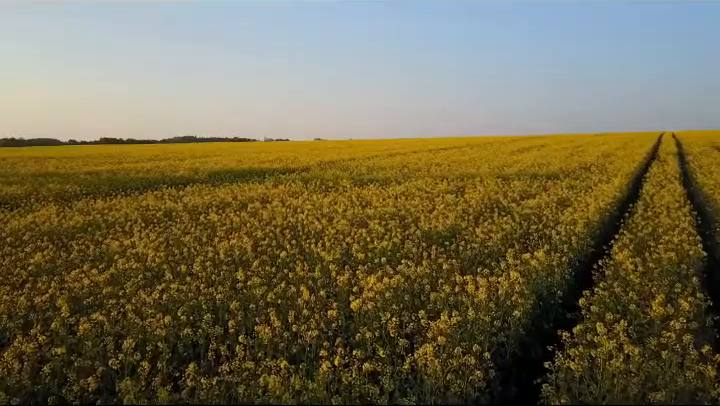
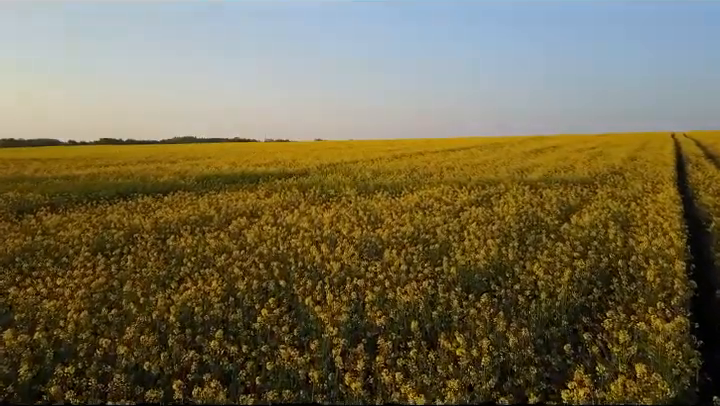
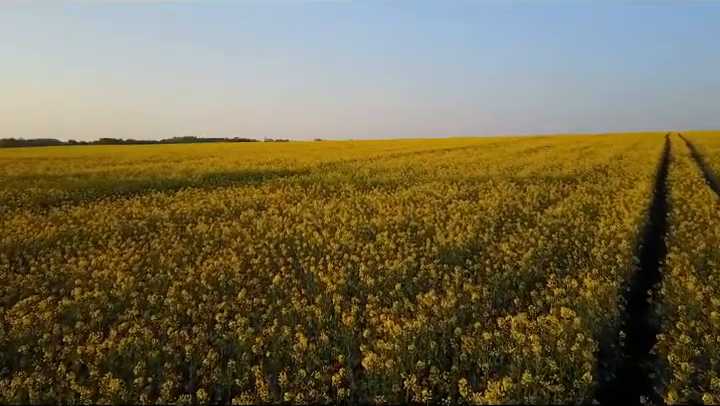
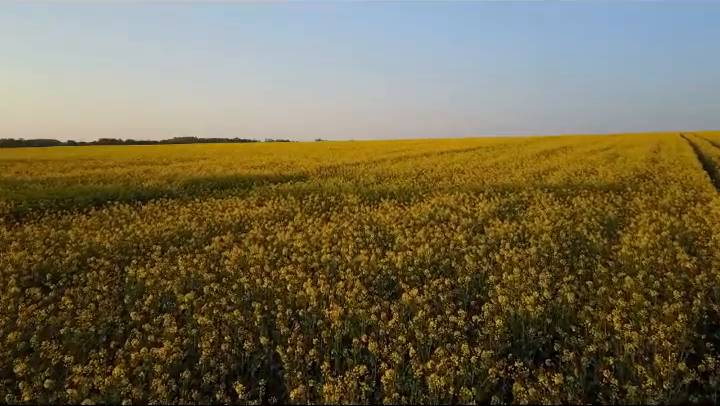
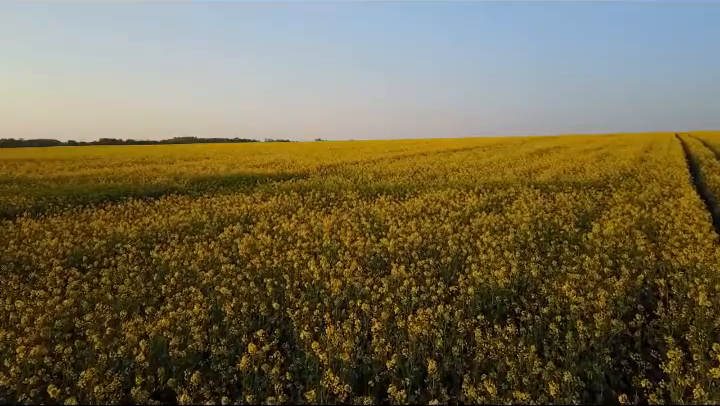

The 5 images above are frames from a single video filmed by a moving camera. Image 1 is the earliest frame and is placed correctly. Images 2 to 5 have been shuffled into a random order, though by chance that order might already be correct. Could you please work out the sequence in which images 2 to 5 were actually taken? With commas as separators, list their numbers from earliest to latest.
3, 2, 5, 4
